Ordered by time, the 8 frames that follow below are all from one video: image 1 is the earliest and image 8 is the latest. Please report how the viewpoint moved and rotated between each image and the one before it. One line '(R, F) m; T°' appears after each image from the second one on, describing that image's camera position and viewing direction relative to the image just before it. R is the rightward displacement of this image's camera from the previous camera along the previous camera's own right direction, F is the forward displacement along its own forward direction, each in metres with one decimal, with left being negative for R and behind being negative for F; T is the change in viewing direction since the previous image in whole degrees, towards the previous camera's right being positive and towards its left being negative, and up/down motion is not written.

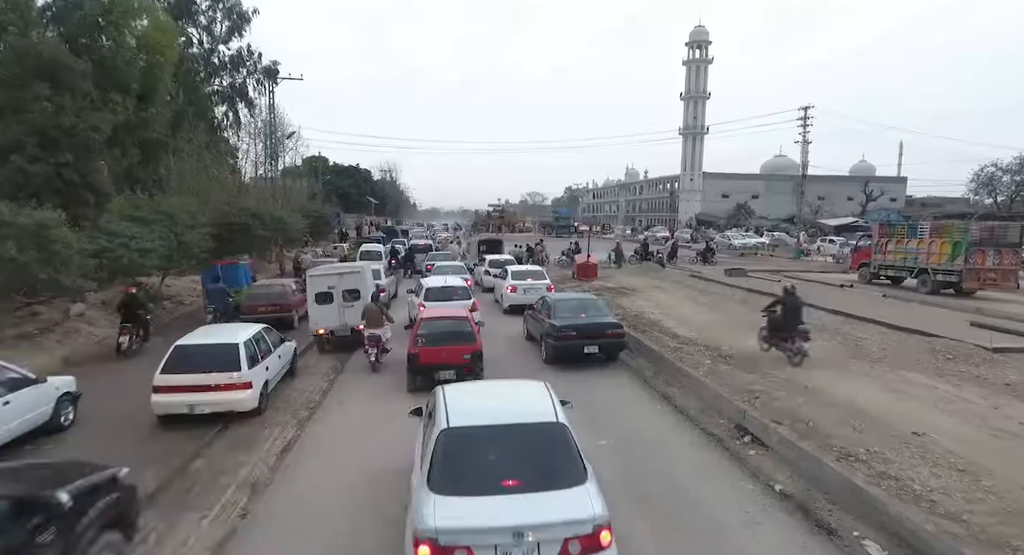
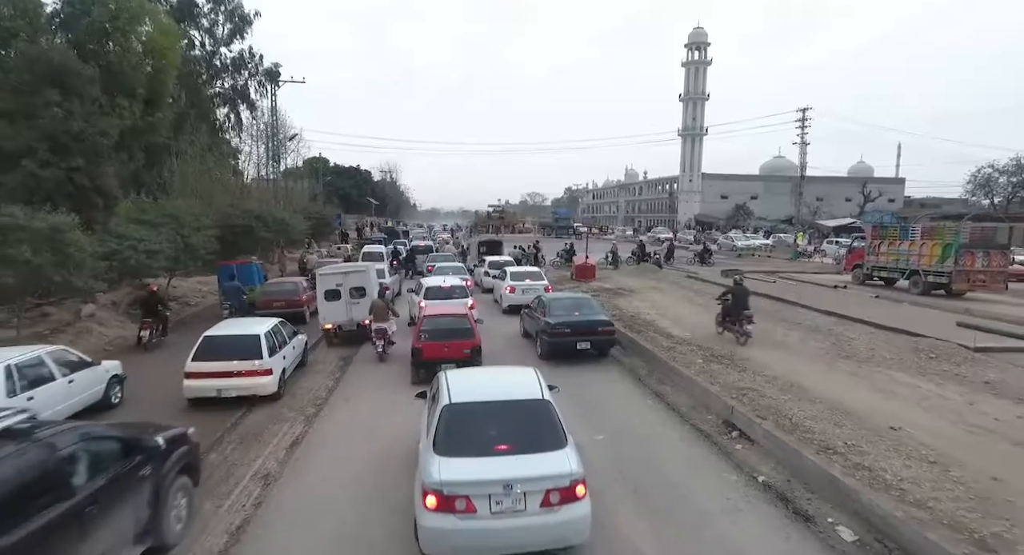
(0.0, -0.4) m; 0°
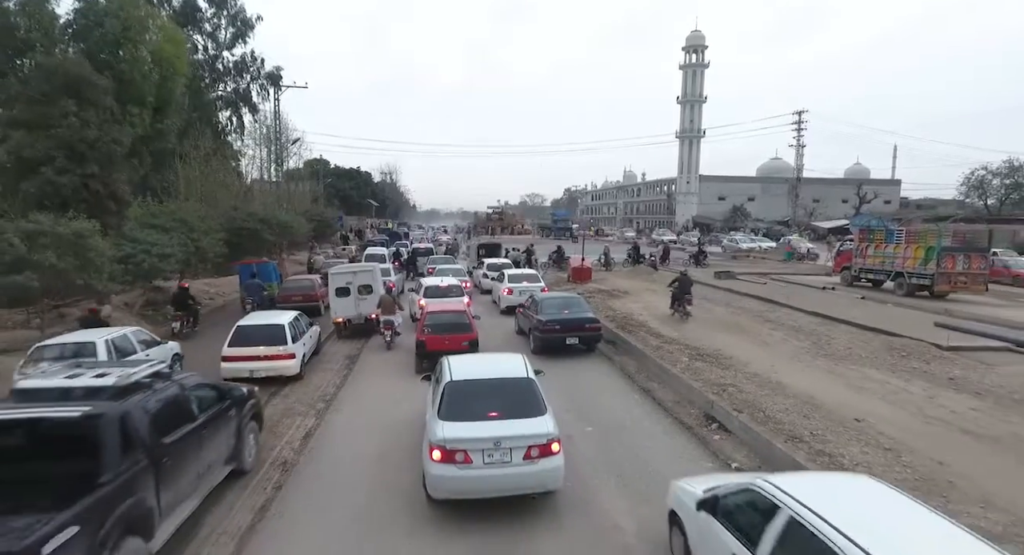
(+0.1, -0.7) m; 0°
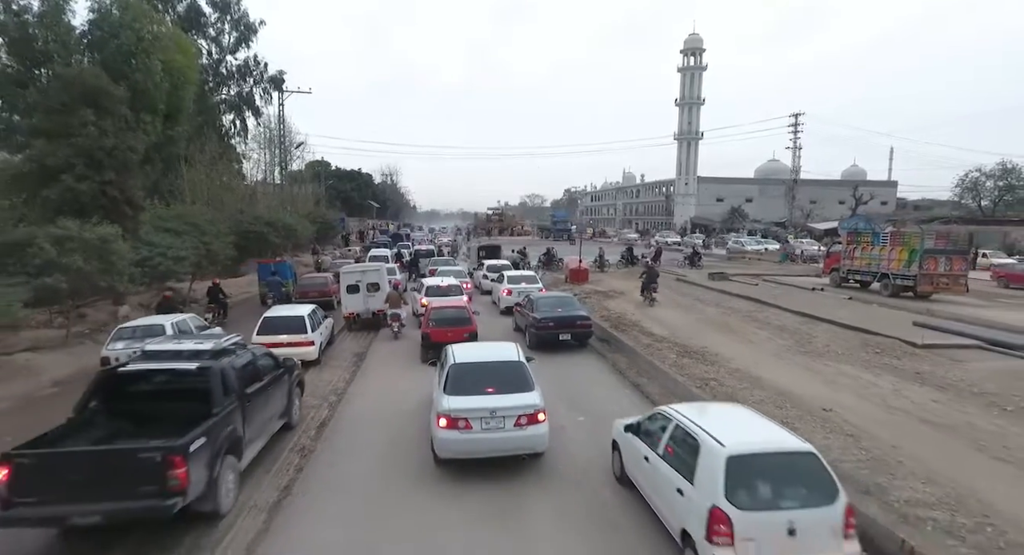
(0.0, -0.8) m; 0°
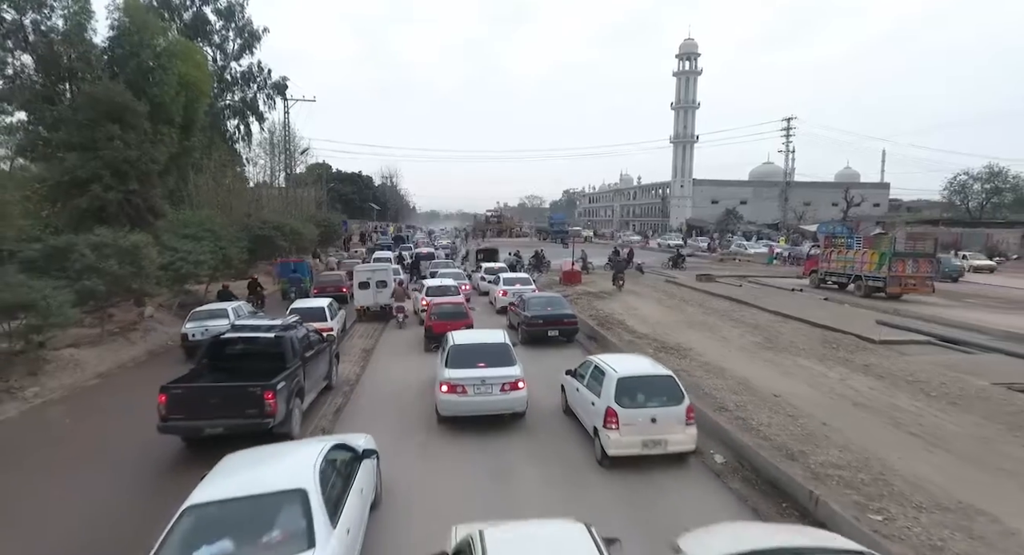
(+0.2, -1.4) m; 0°
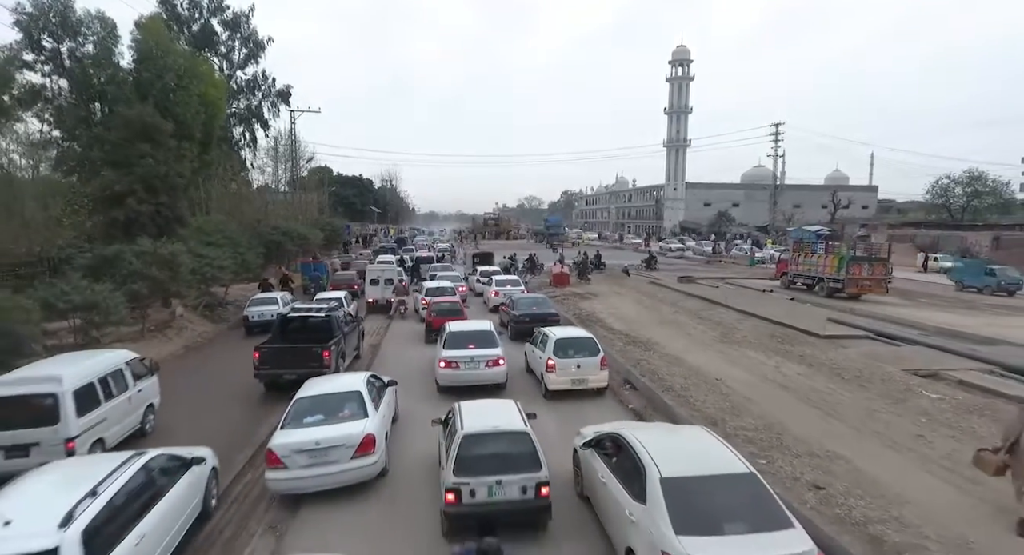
(+0.3, -2.2) m; 0°
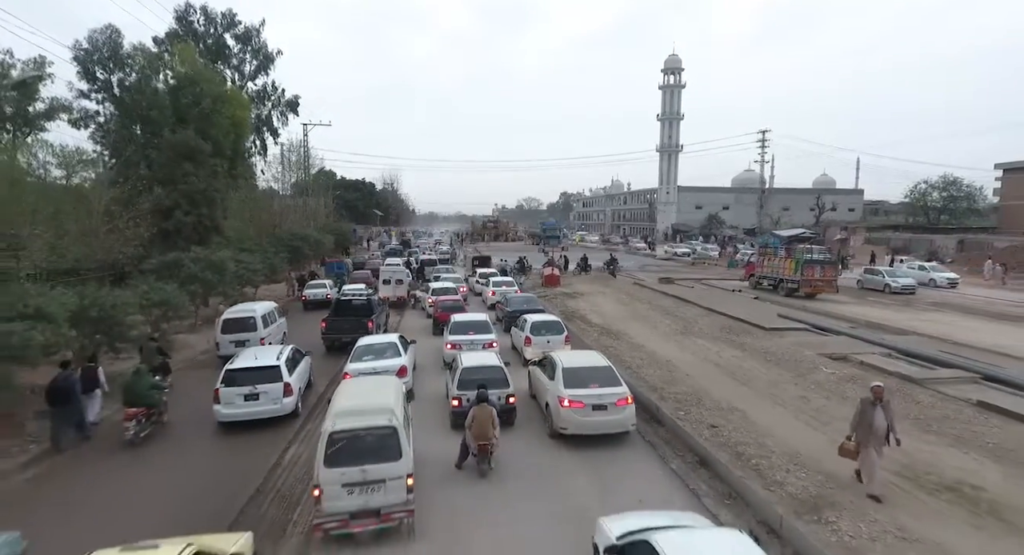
(+0.2, -3.4) m; 0°
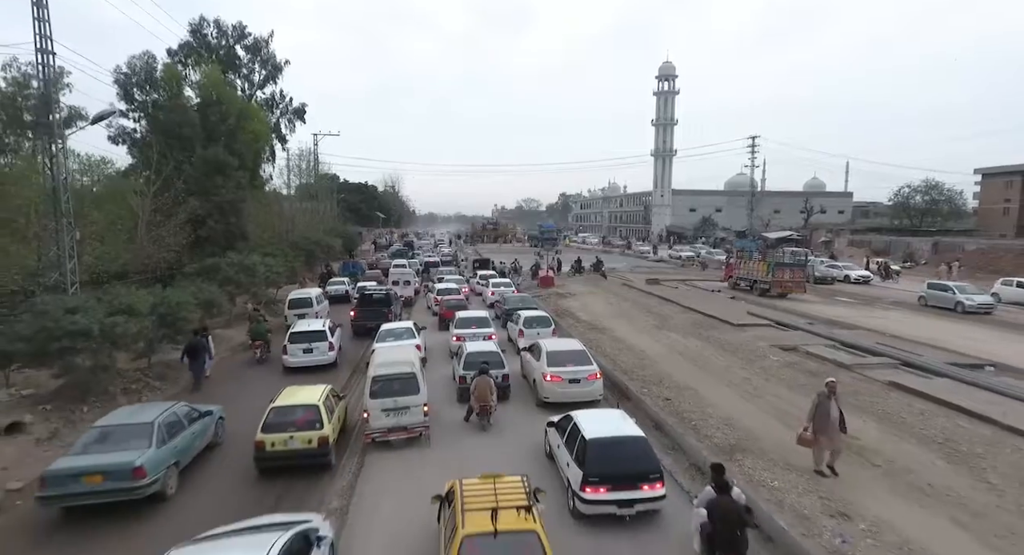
(+0.1, -2.8) m; 0°
